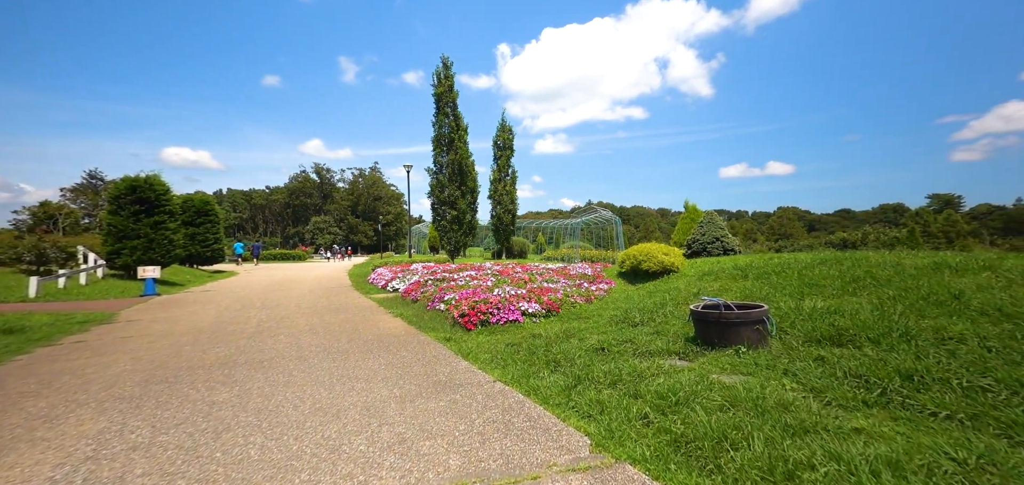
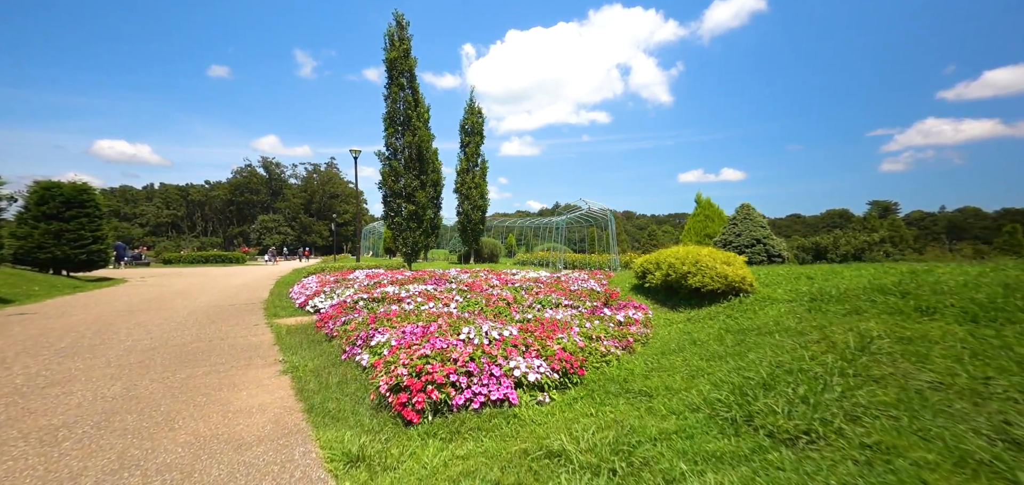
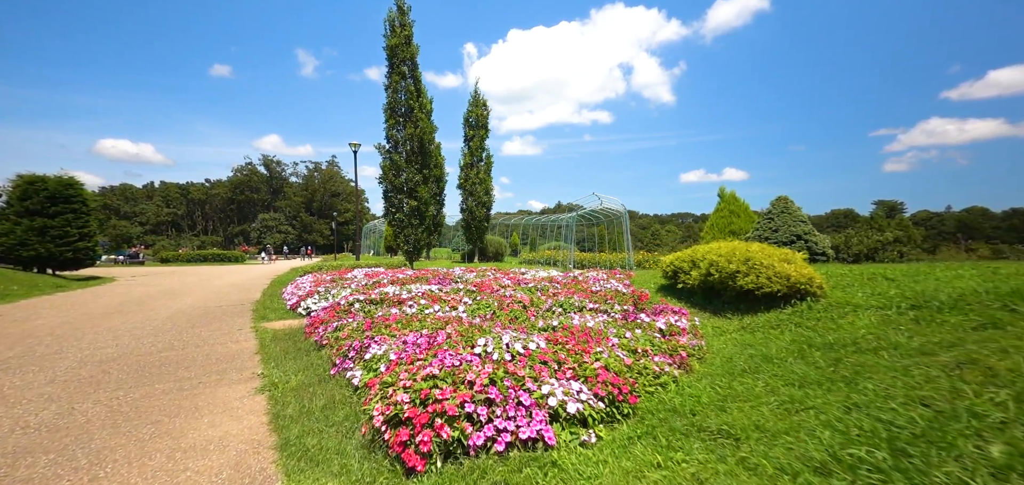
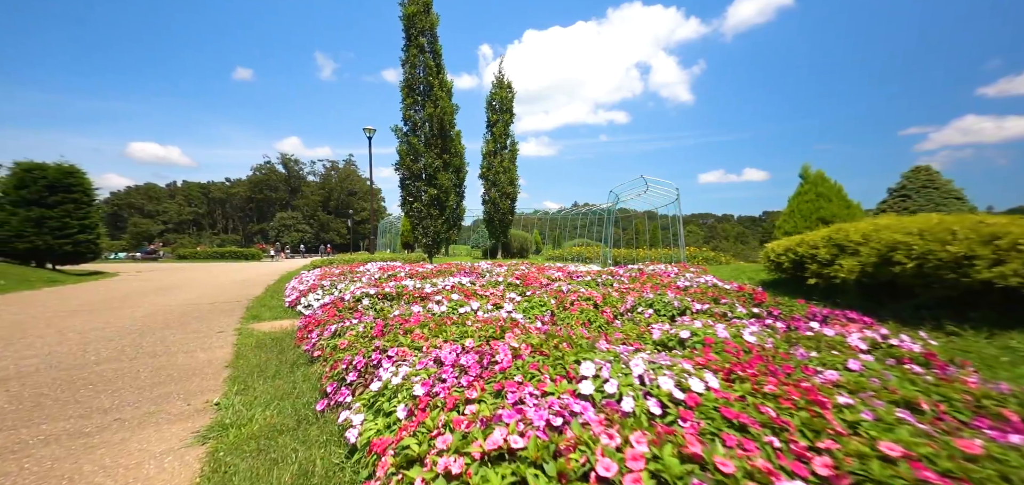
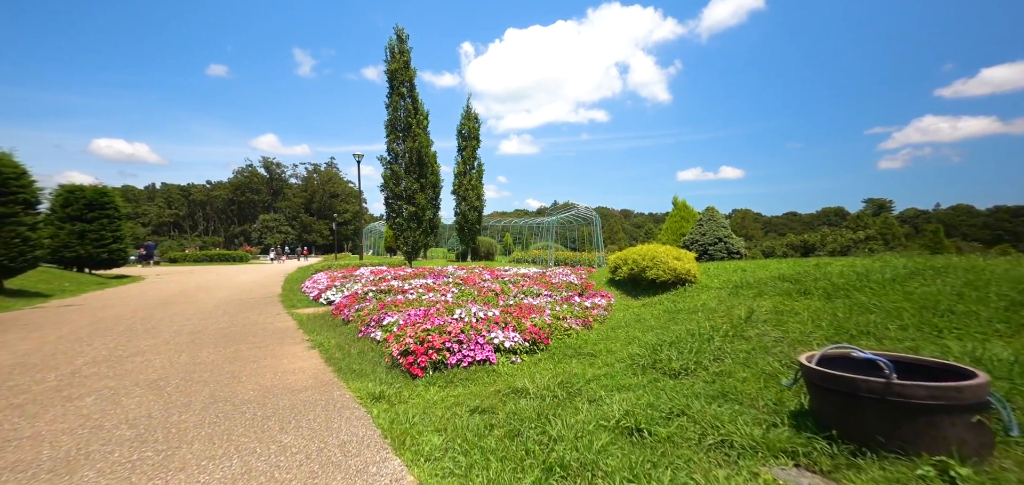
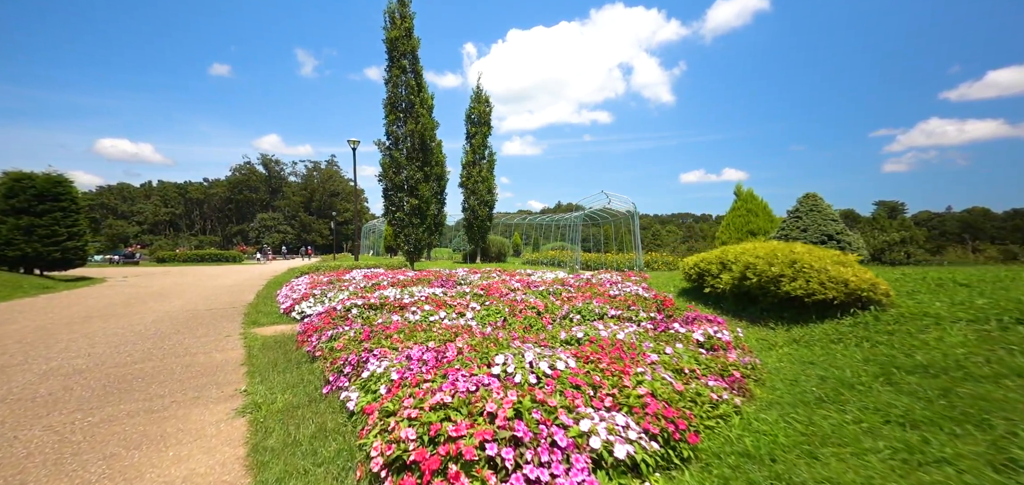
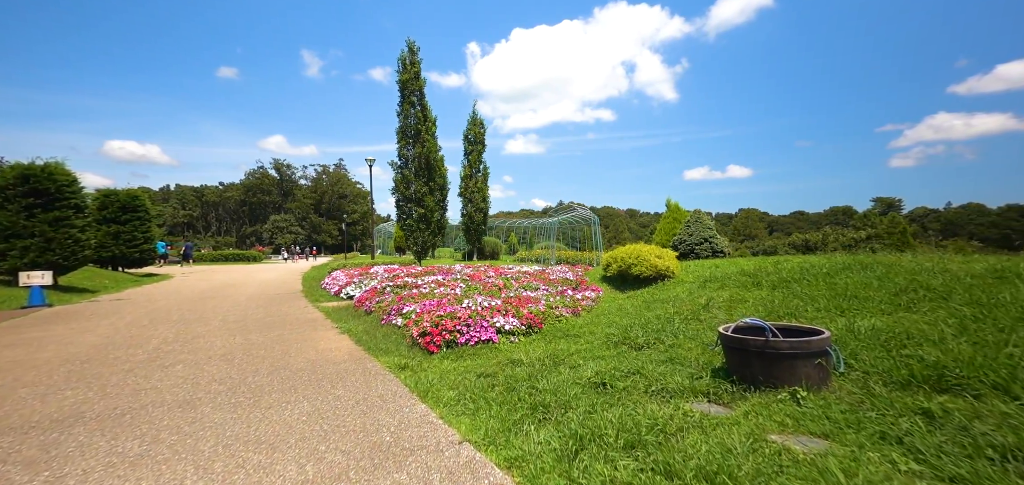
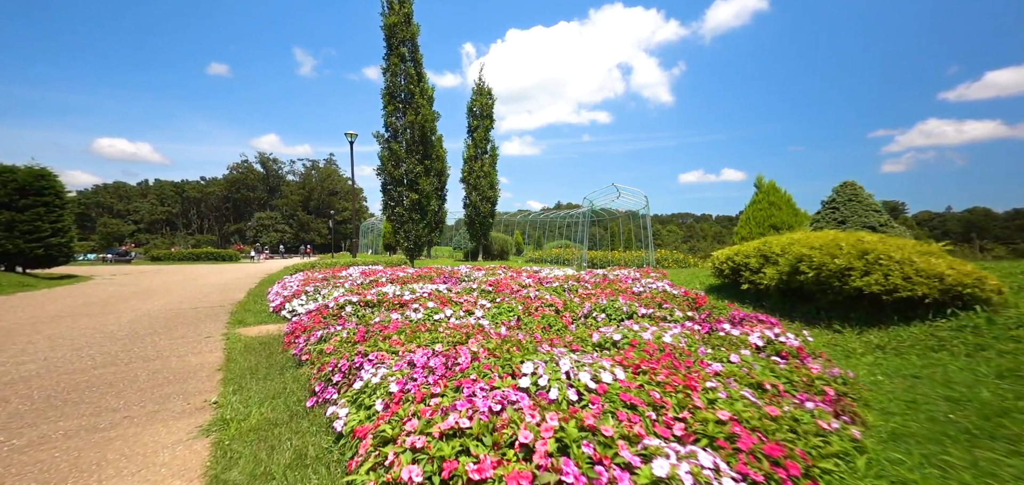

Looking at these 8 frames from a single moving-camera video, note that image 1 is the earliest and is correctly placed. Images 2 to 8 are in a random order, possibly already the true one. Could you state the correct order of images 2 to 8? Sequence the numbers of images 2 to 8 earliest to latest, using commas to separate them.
7, 5, 2, 3, 6, 8, 4
